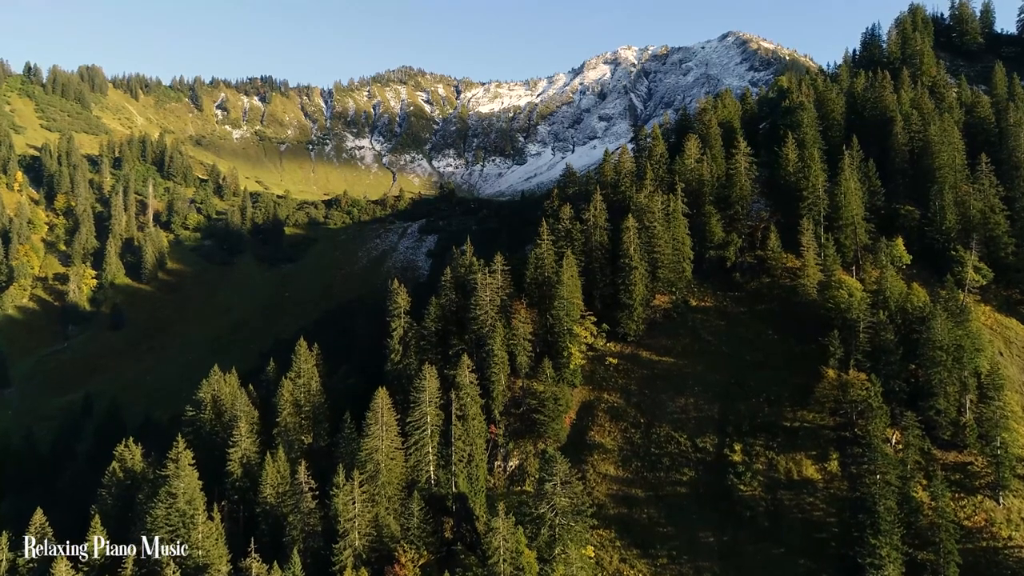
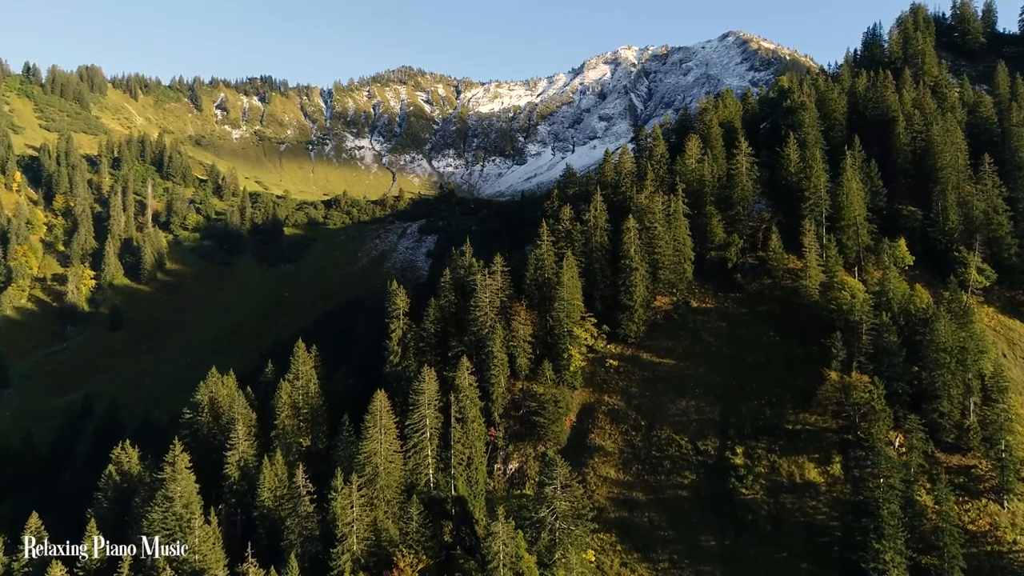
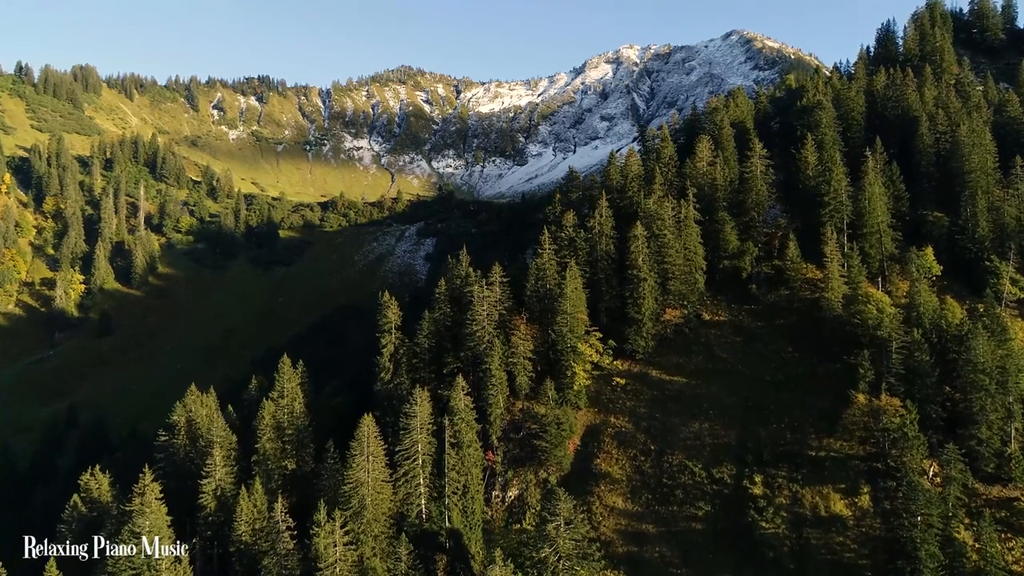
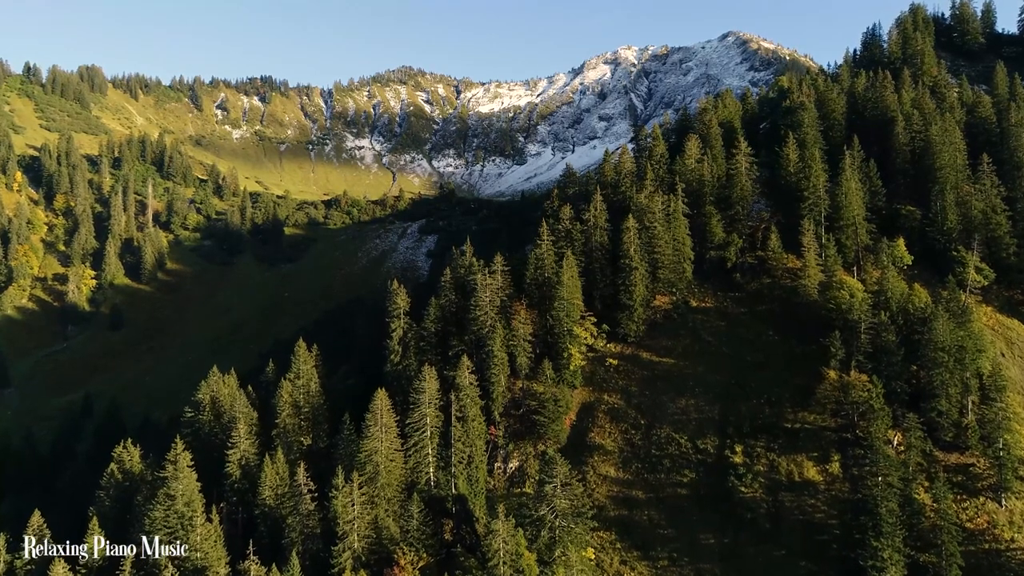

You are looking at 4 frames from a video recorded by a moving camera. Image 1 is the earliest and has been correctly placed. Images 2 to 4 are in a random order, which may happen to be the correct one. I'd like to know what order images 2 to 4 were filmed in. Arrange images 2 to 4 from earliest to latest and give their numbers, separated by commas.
4, 2, 3
